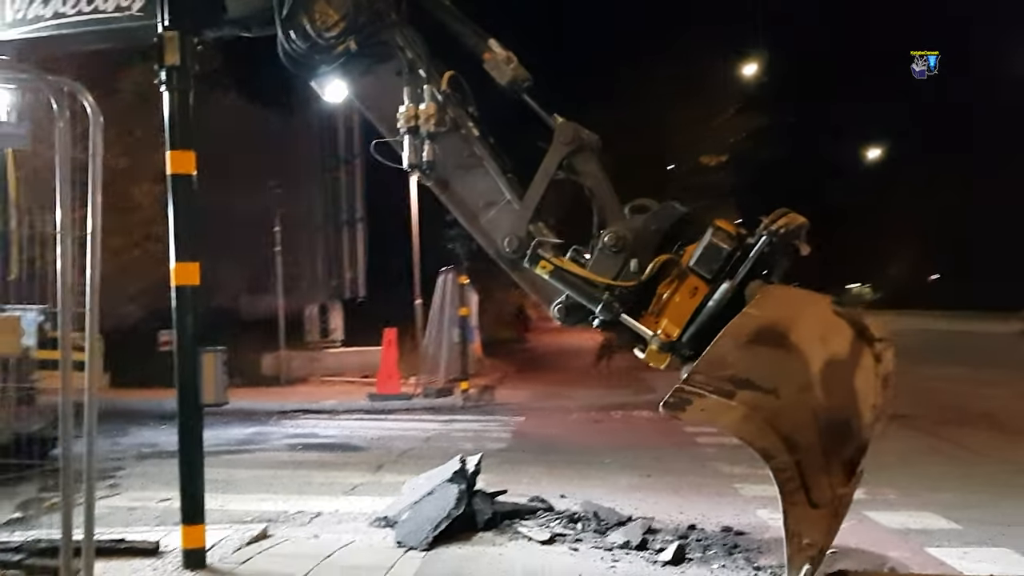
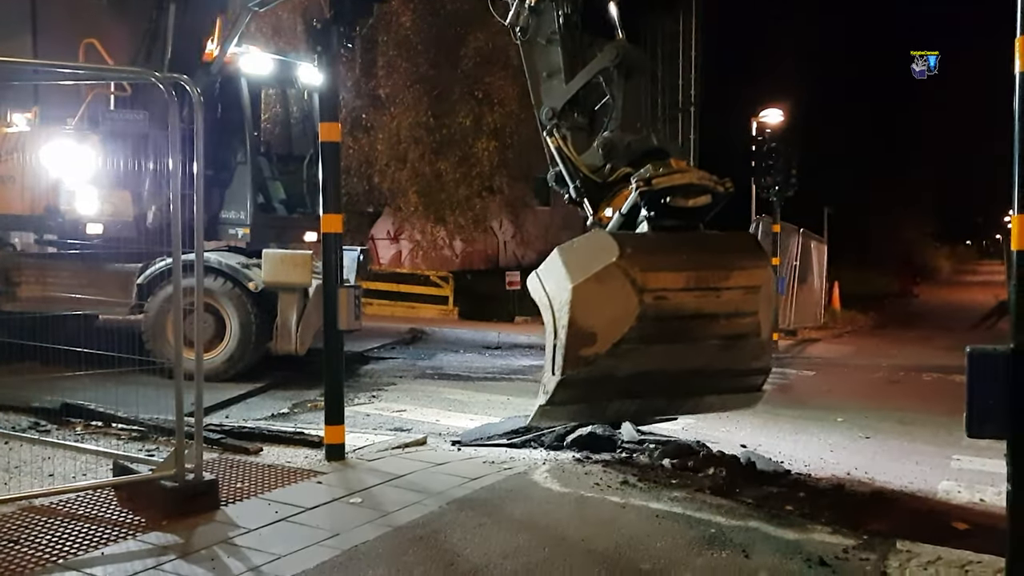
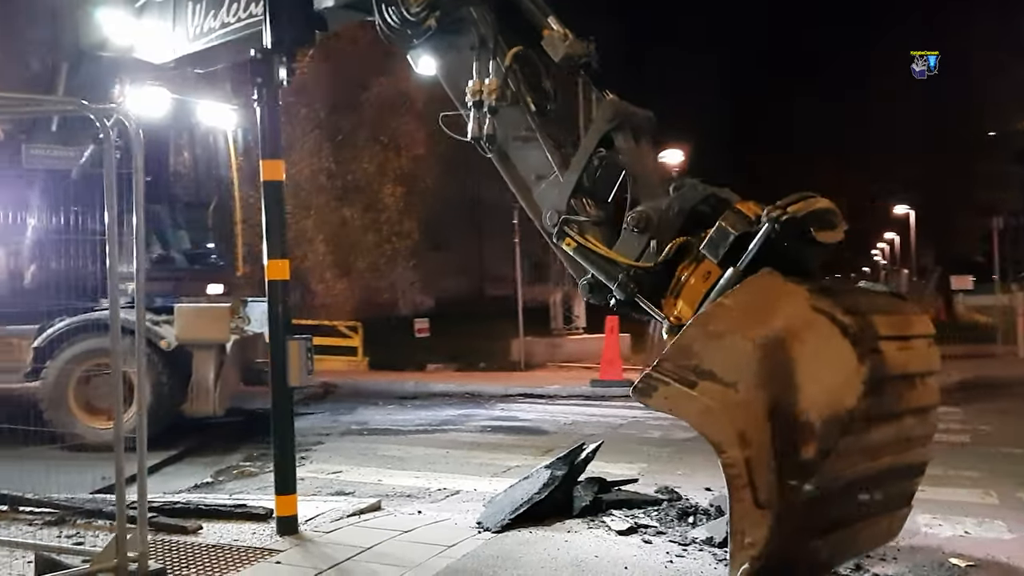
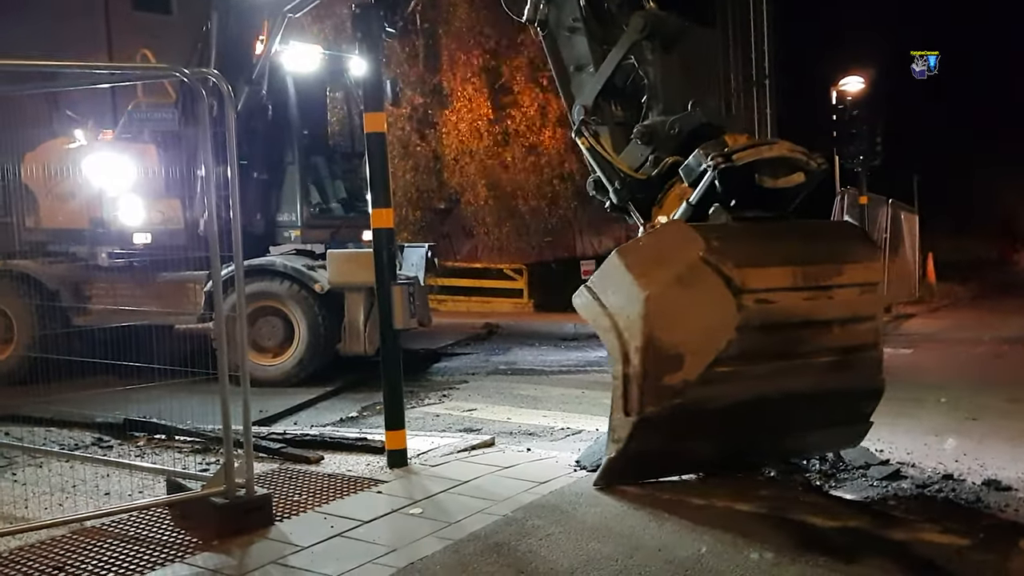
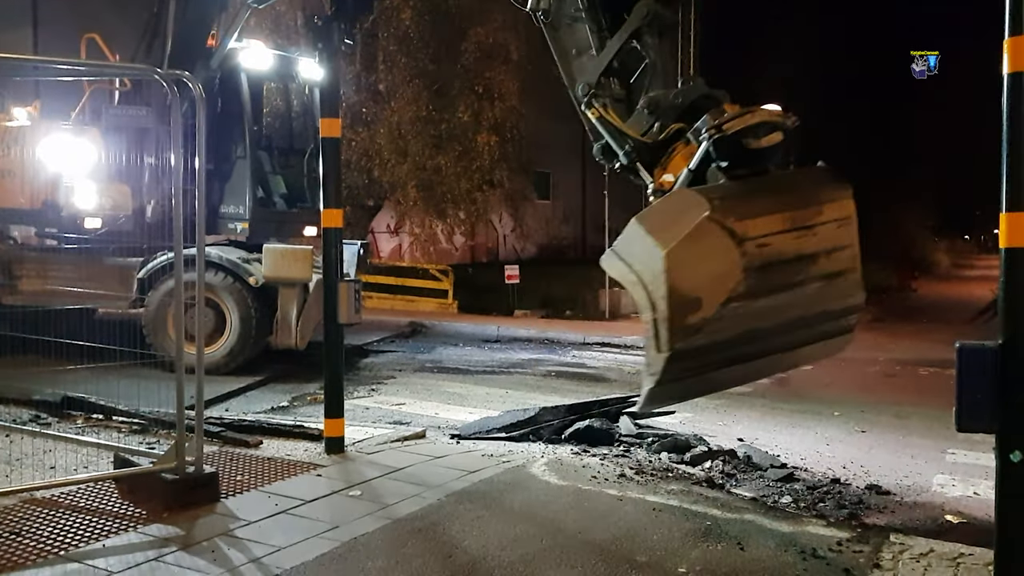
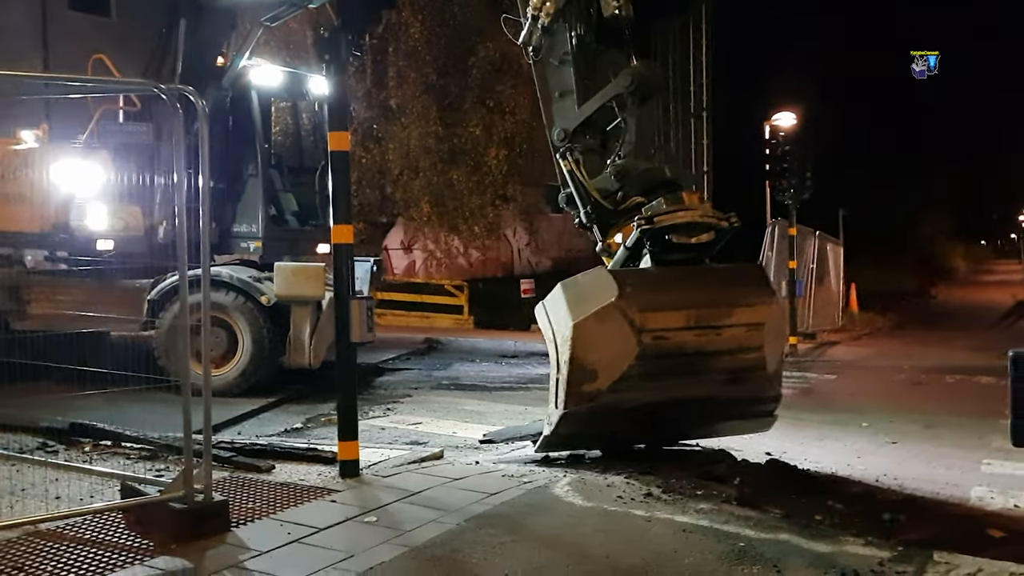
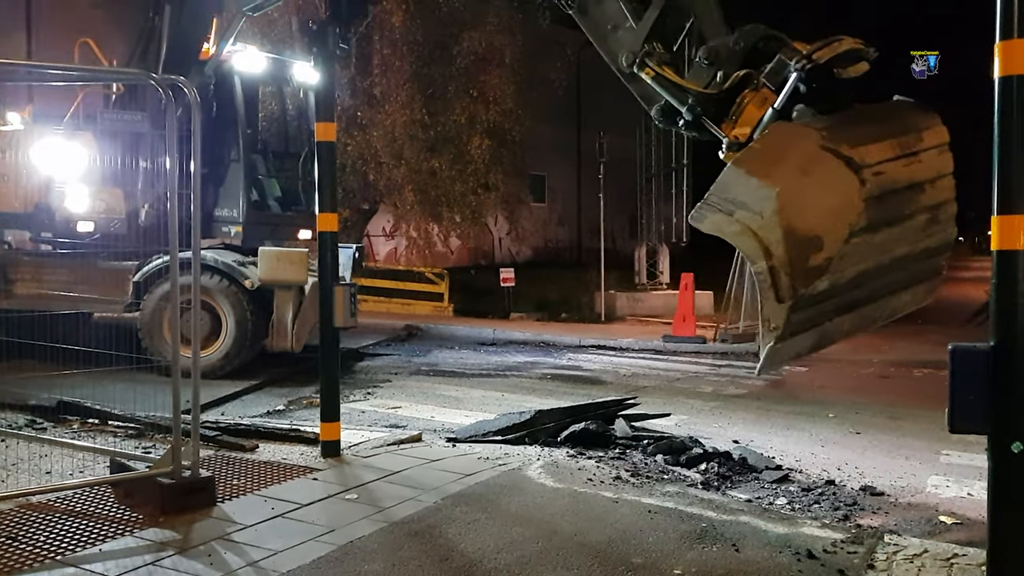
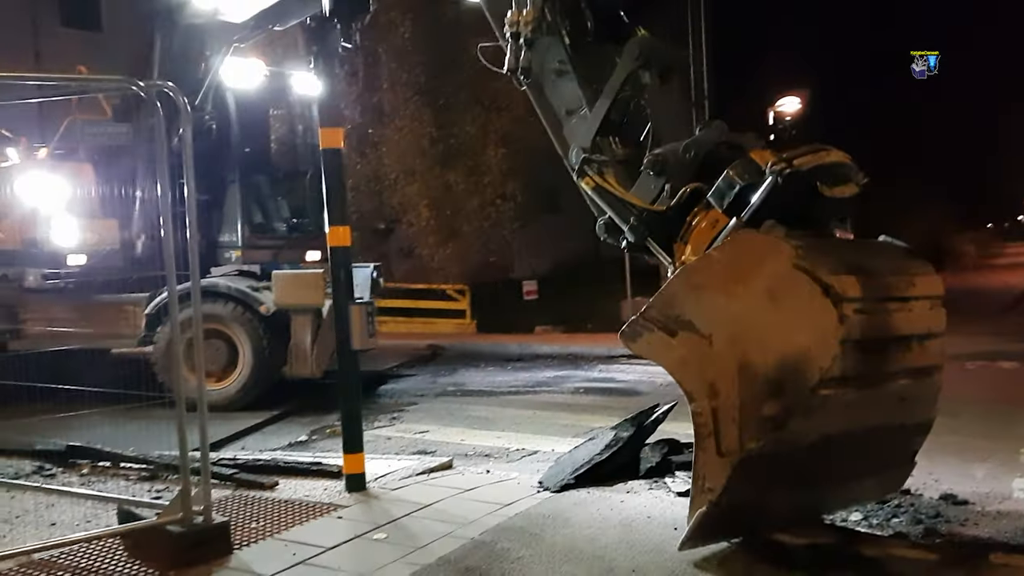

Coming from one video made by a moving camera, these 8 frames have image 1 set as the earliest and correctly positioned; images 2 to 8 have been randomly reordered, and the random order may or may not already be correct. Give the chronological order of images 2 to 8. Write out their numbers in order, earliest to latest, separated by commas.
3, 8, 4, 6, 2, 5, 7
